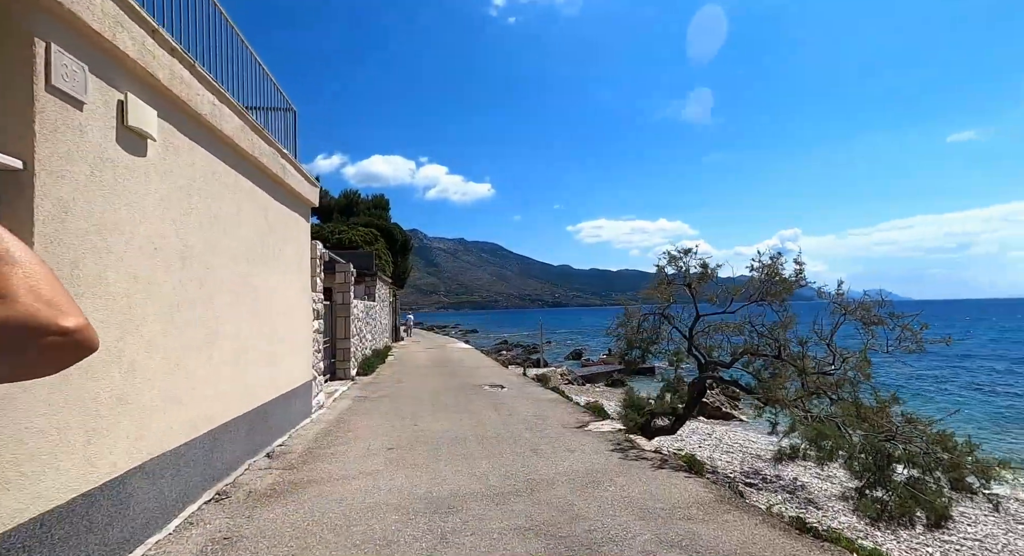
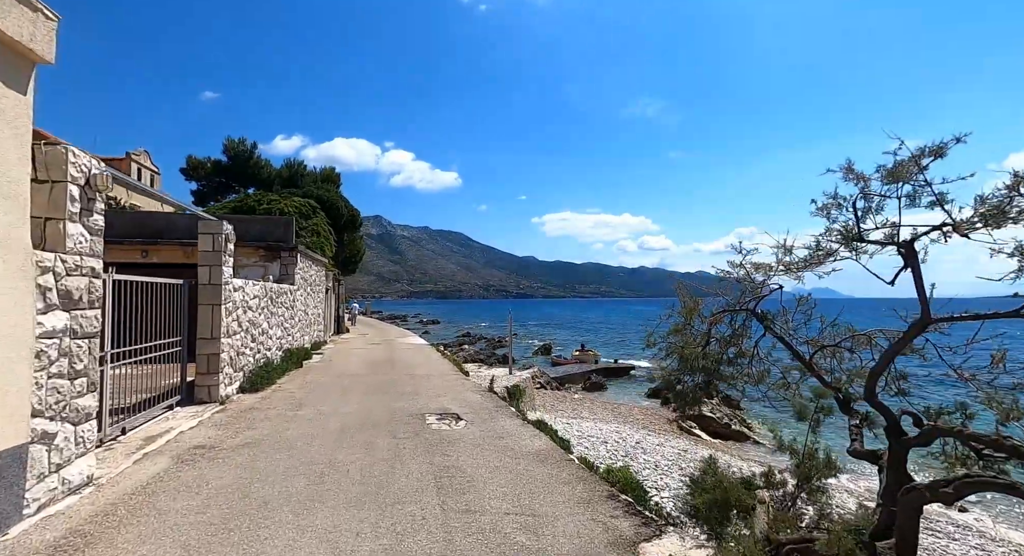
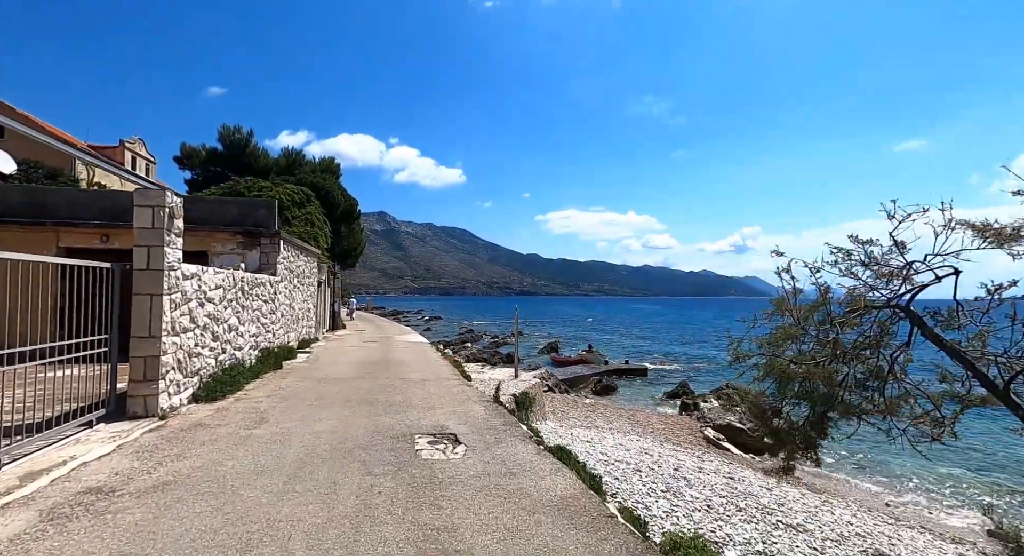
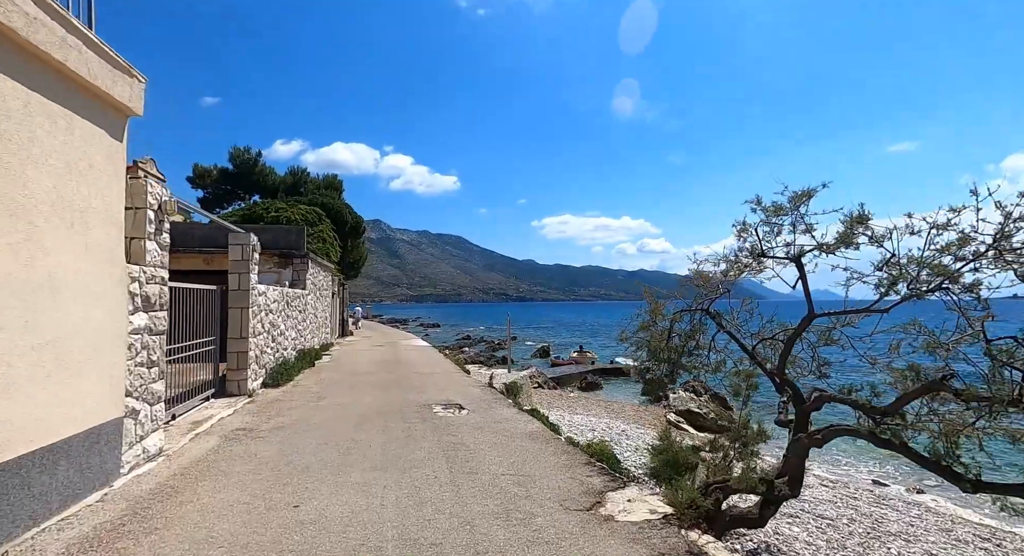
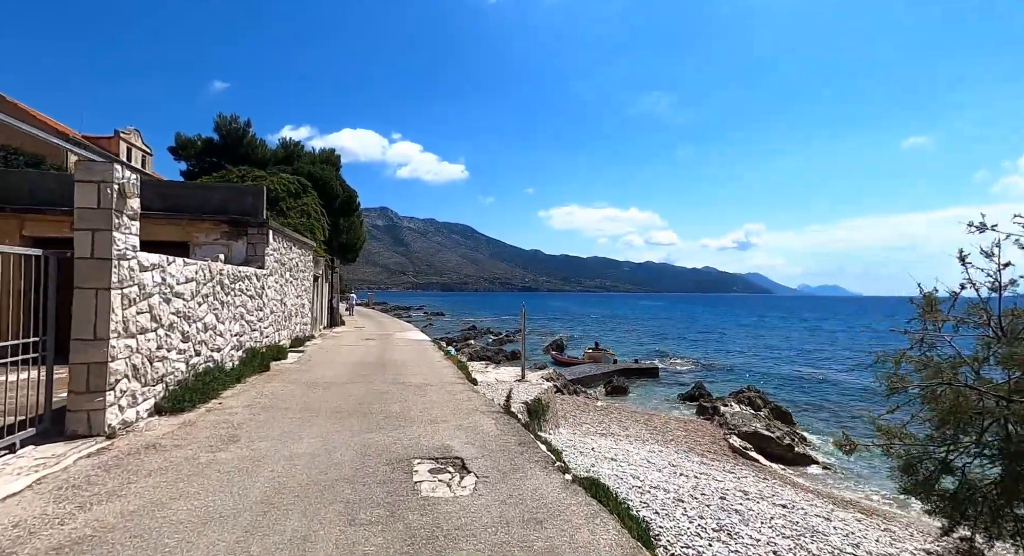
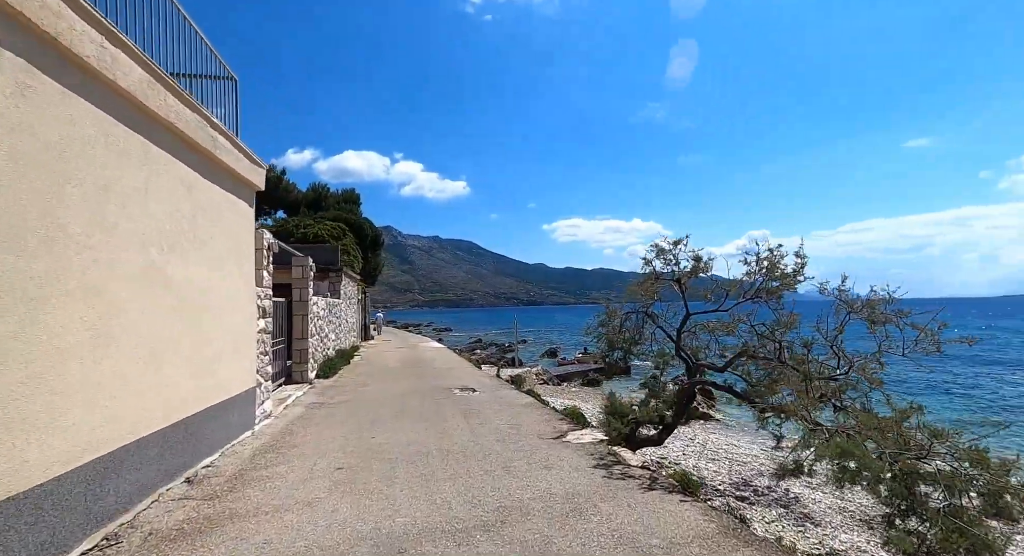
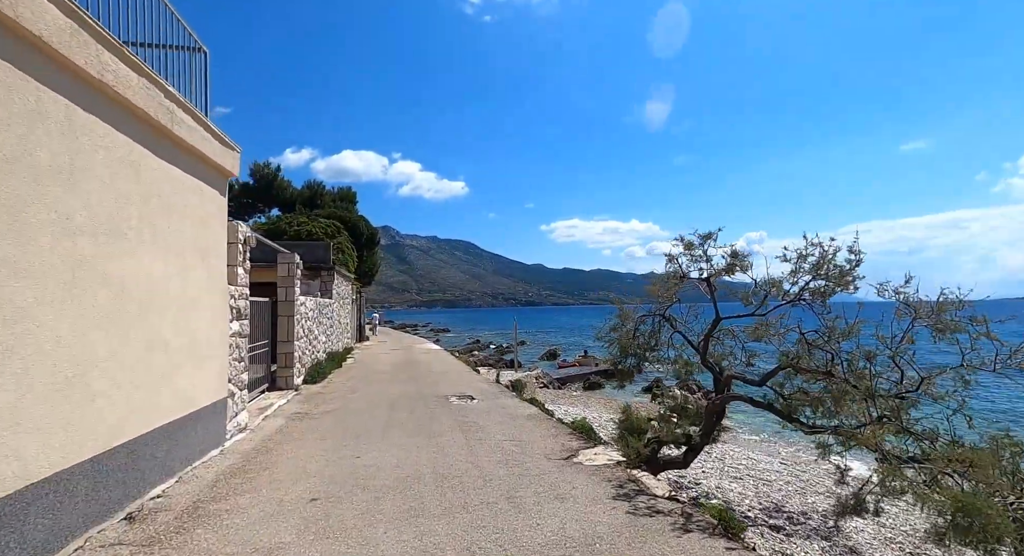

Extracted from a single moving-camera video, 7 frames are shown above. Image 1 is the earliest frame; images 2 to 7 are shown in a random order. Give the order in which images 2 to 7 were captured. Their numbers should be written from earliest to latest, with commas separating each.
6, 7, 4, 2, 3, 5
